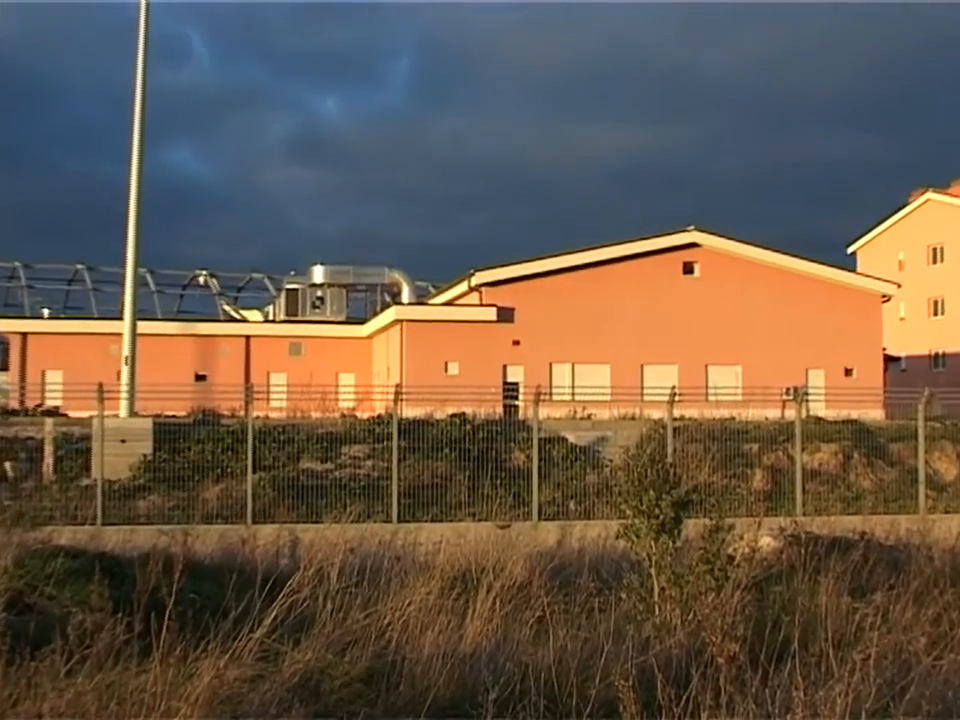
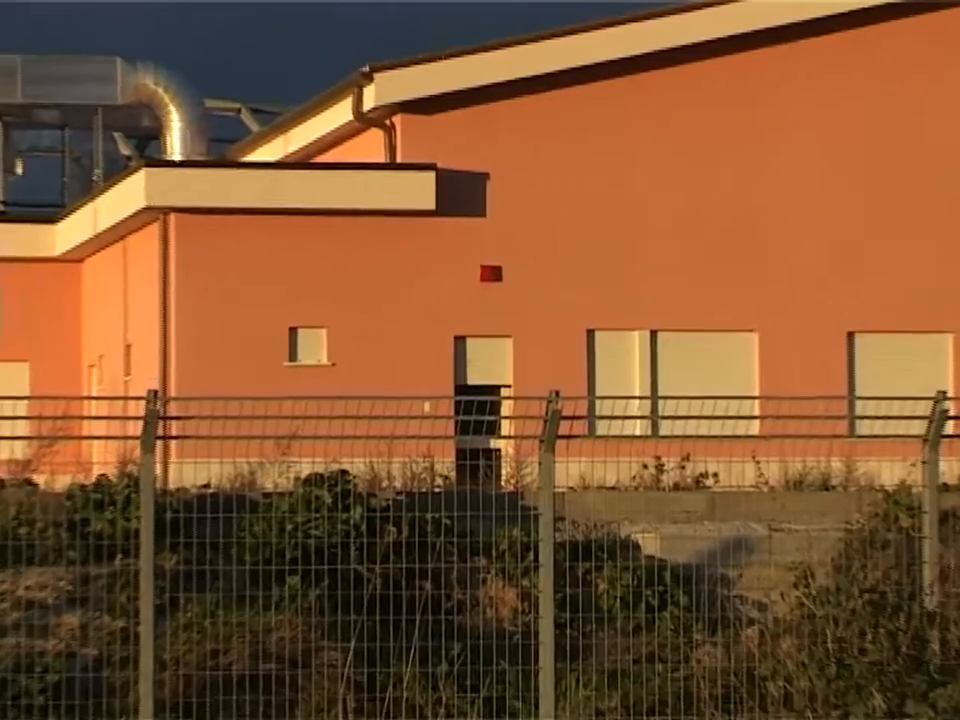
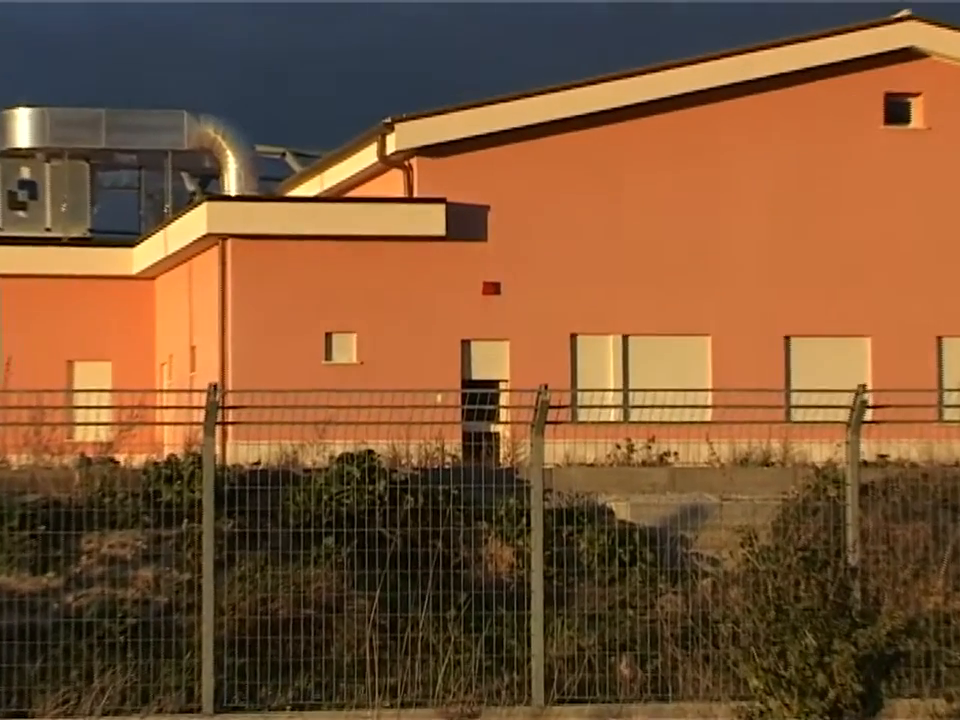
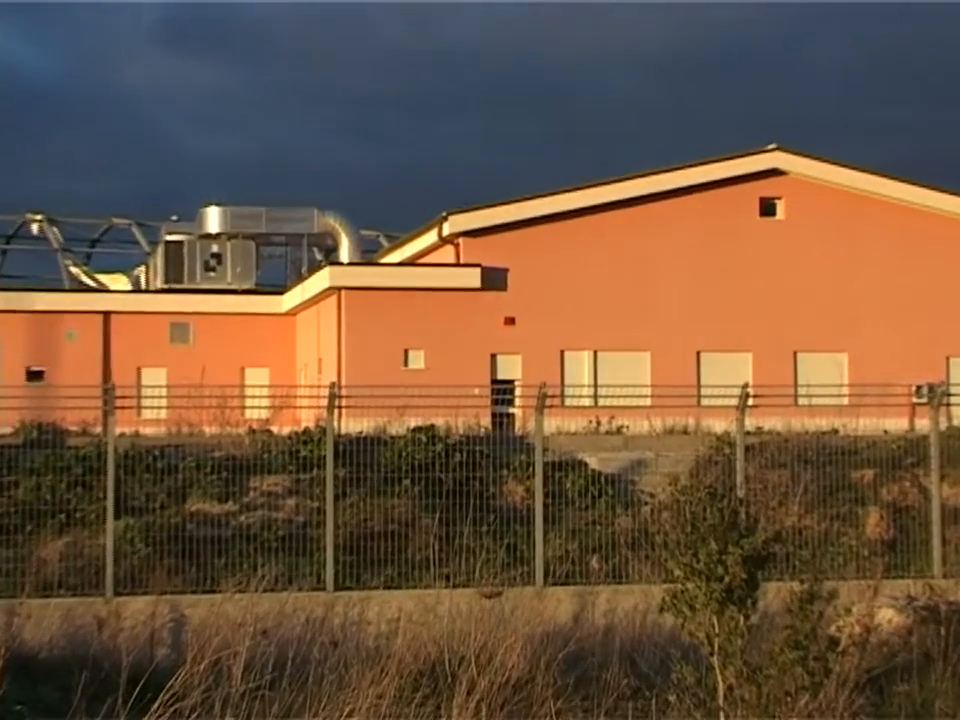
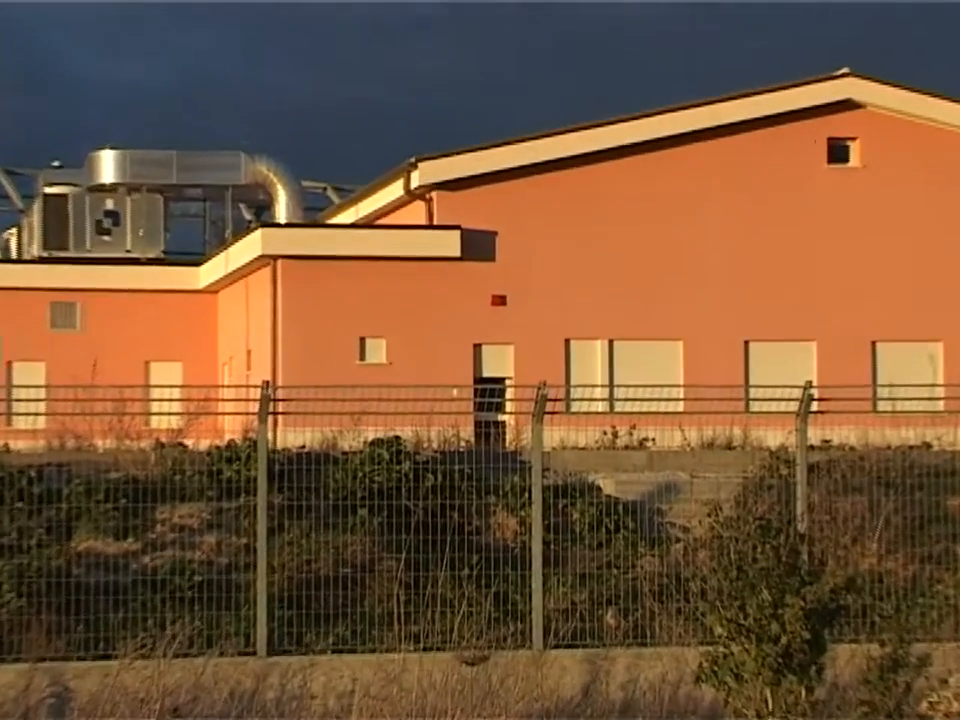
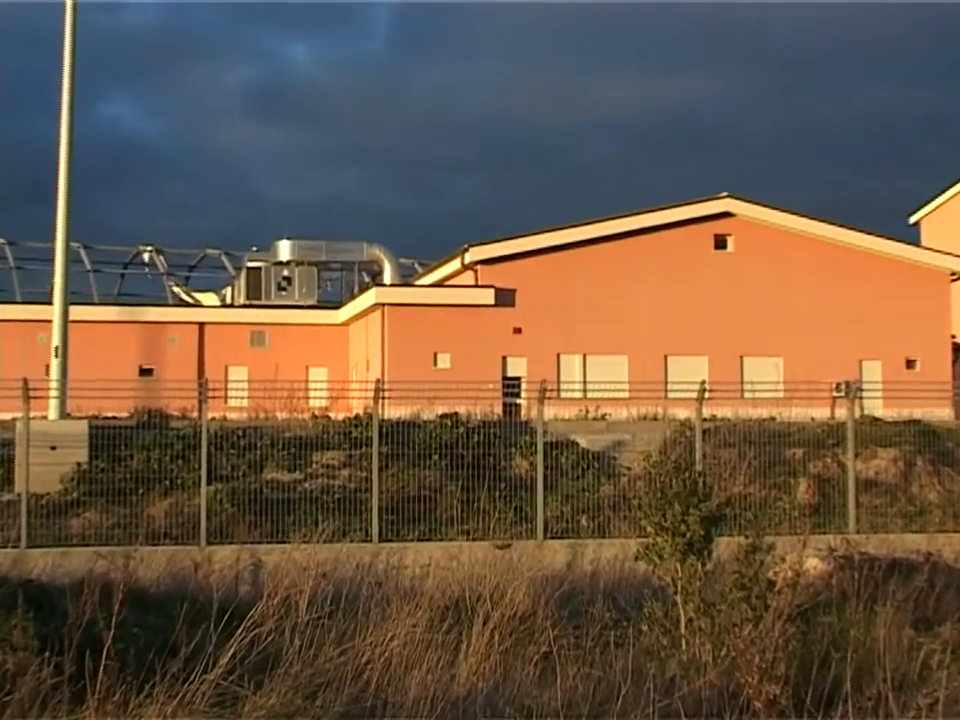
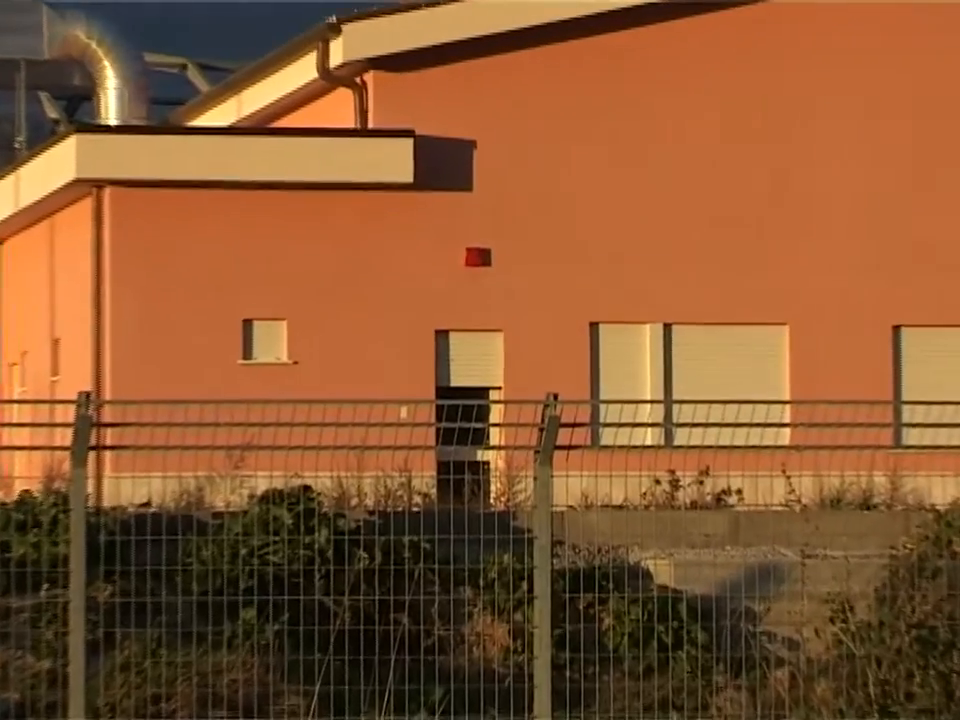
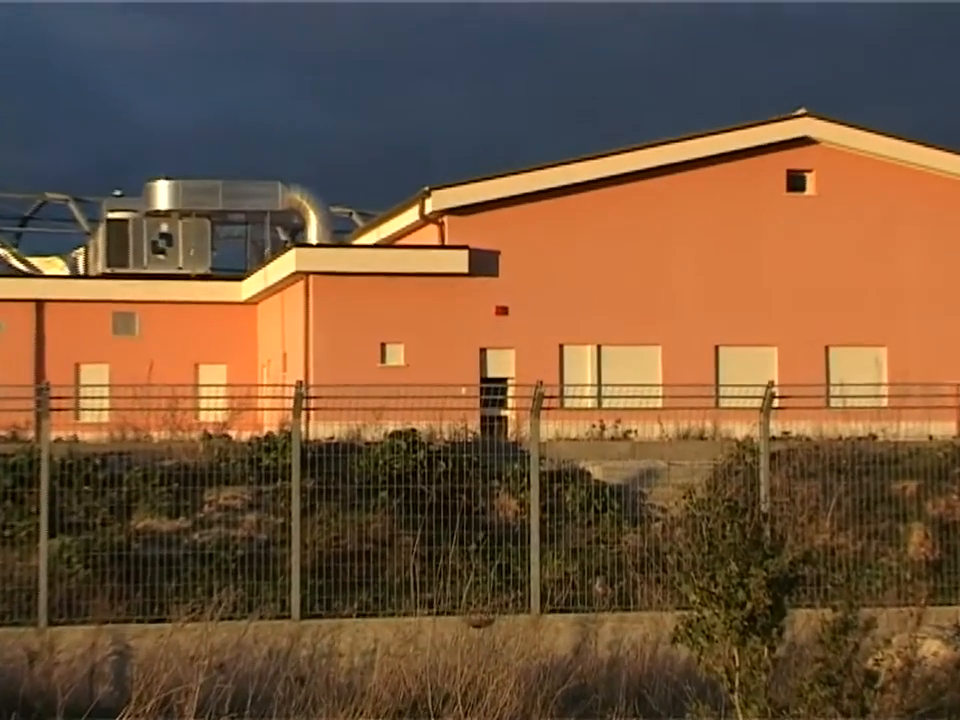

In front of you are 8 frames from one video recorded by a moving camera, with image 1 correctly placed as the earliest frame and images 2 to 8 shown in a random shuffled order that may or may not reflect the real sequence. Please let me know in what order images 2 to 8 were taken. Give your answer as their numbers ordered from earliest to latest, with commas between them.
6, 4, 8, 5, 3, 2, 7
